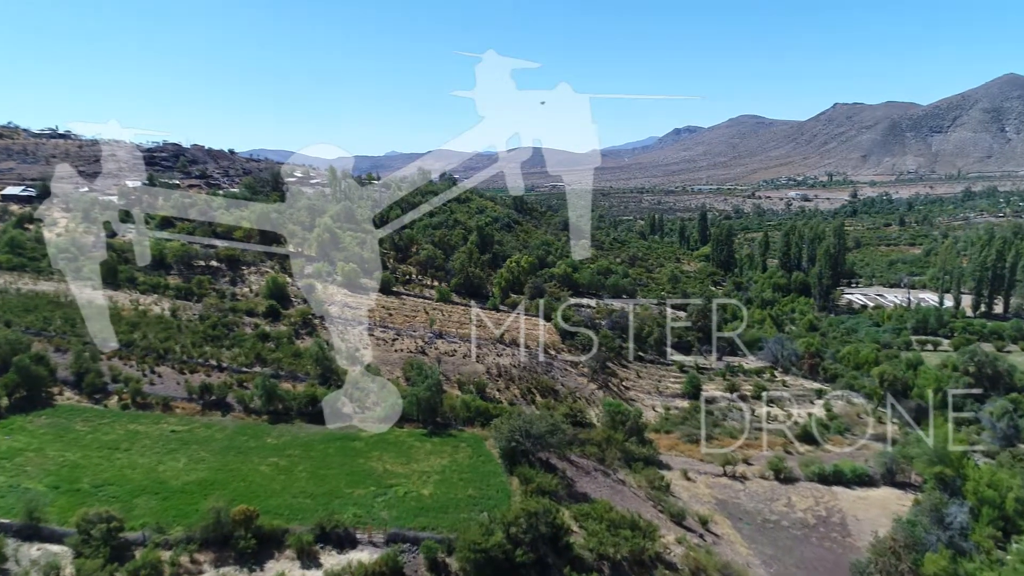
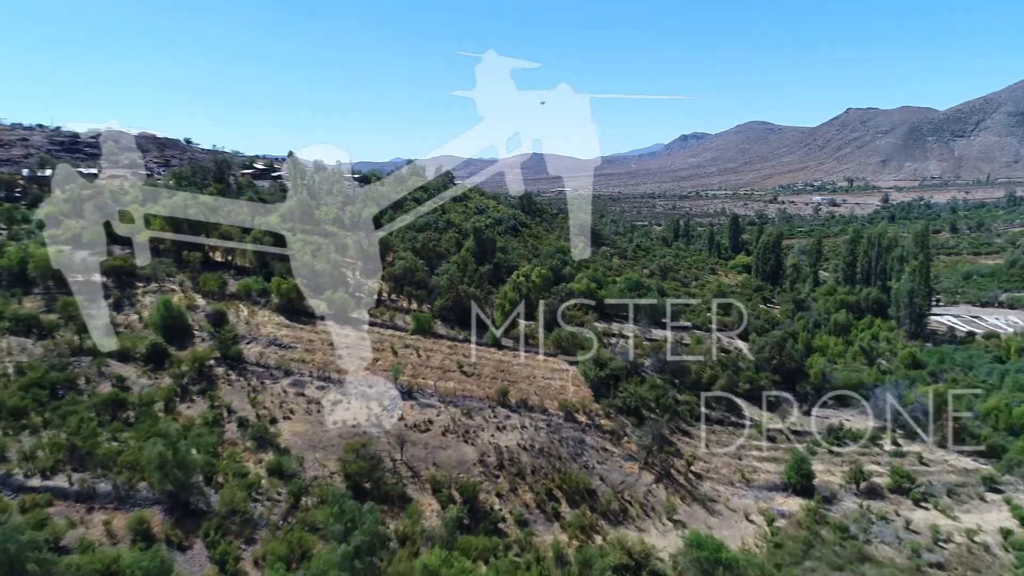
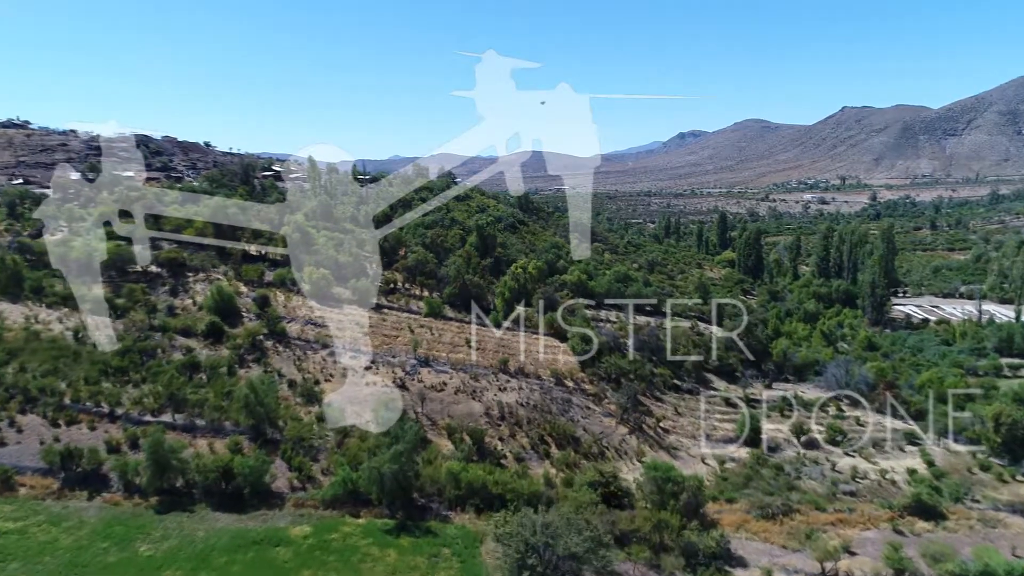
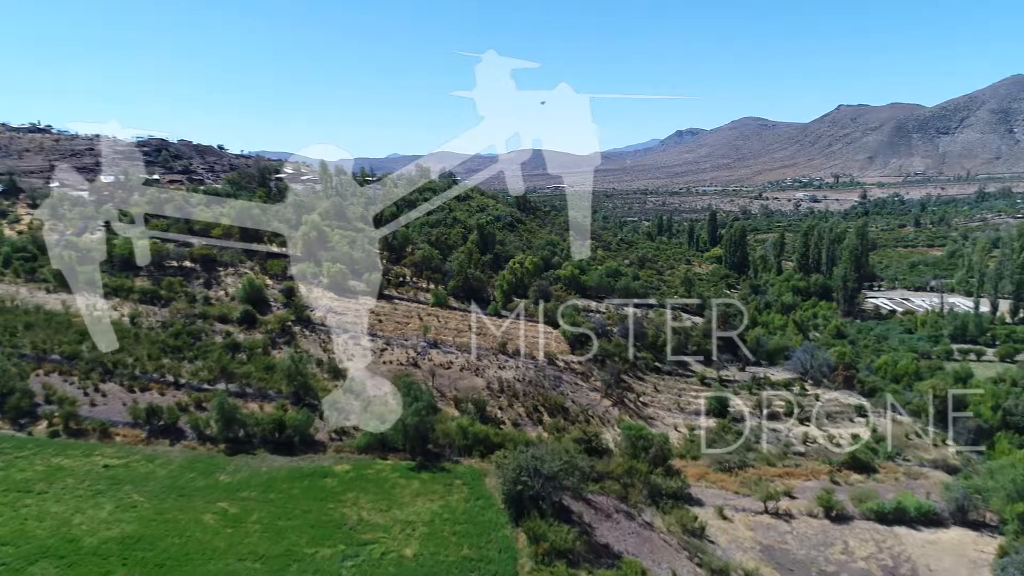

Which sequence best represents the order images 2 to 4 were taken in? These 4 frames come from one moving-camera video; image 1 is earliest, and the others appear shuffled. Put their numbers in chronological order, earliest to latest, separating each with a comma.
4, 3, 2
